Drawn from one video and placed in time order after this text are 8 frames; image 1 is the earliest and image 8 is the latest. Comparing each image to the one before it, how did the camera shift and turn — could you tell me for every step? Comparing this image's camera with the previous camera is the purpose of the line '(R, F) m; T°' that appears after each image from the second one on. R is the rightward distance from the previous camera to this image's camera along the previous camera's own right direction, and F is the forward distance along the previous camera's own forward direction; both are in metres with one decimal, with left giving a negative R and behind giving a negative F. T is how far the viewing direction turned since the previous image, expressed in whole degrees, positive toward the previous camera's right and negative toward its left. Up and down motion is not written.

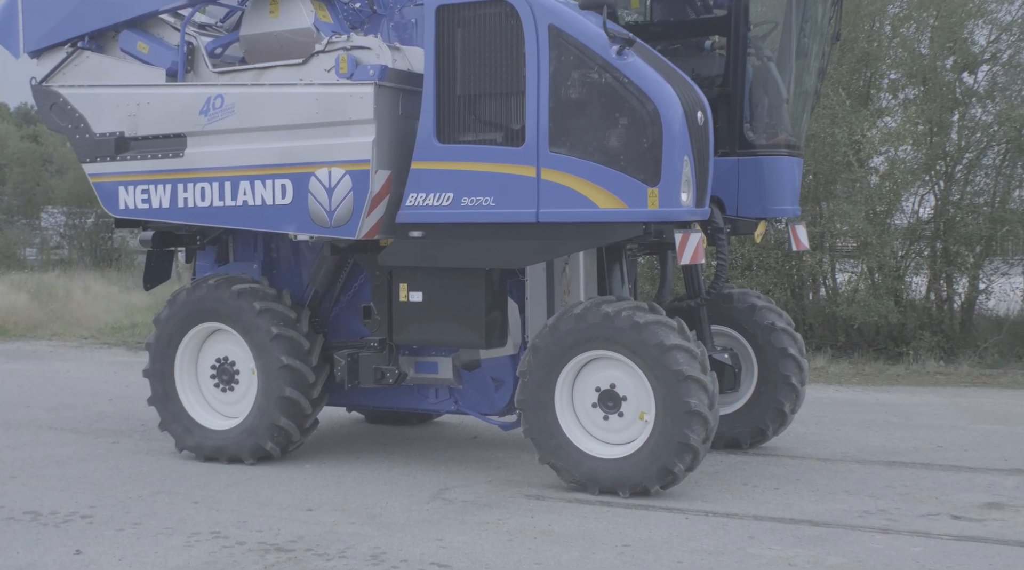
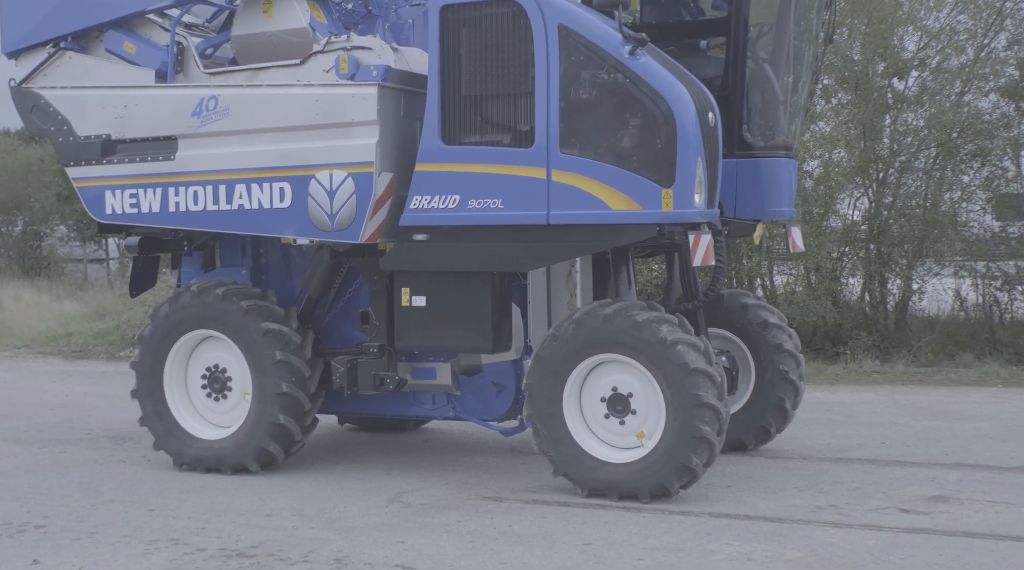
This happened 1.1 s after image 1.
(-0.4, +0.1) m; +3°
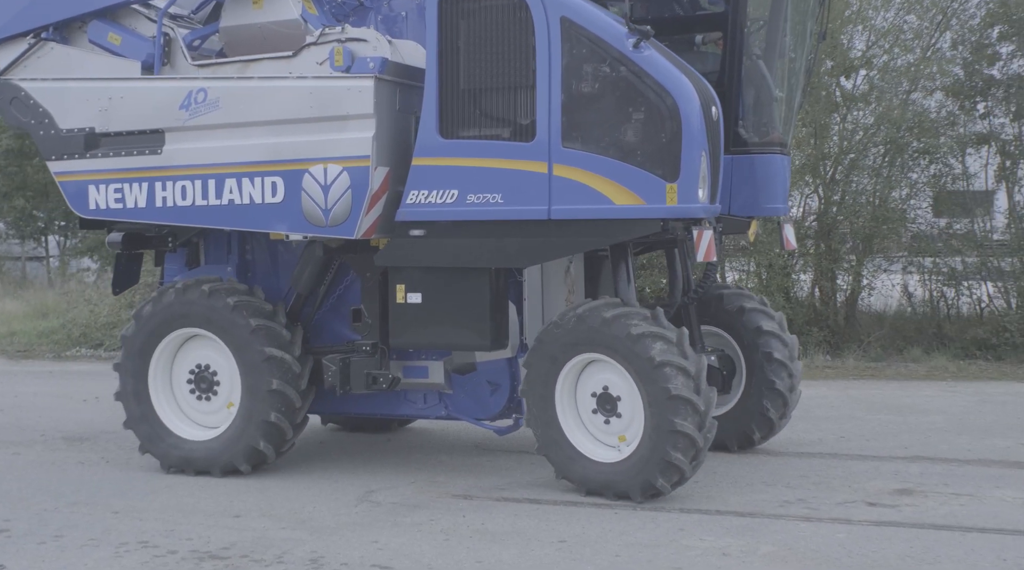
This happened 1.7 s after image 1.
(-0.2, +0.1) m; +2°
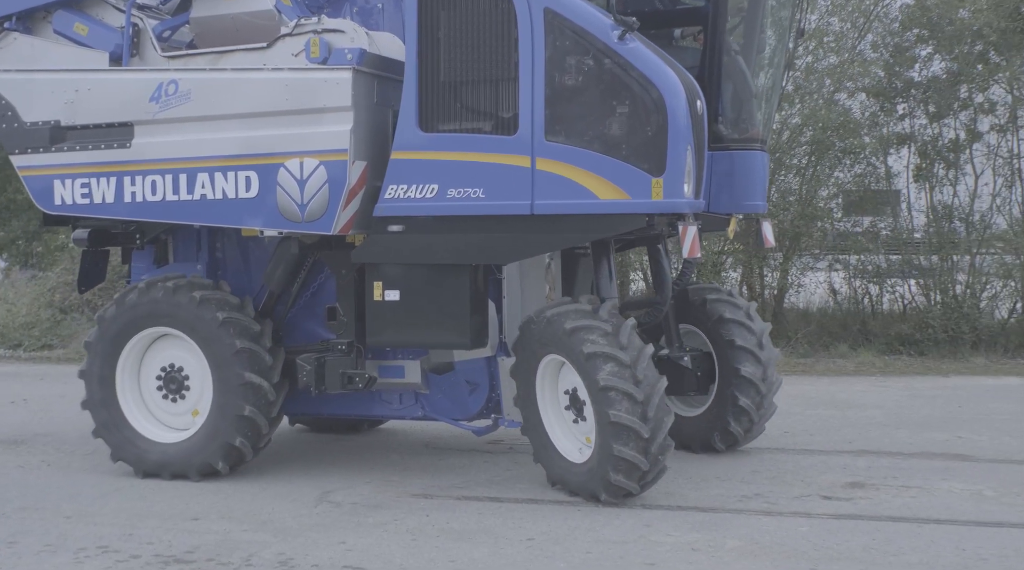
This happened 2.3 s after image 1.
(-0.1, +0.1) m; +2°
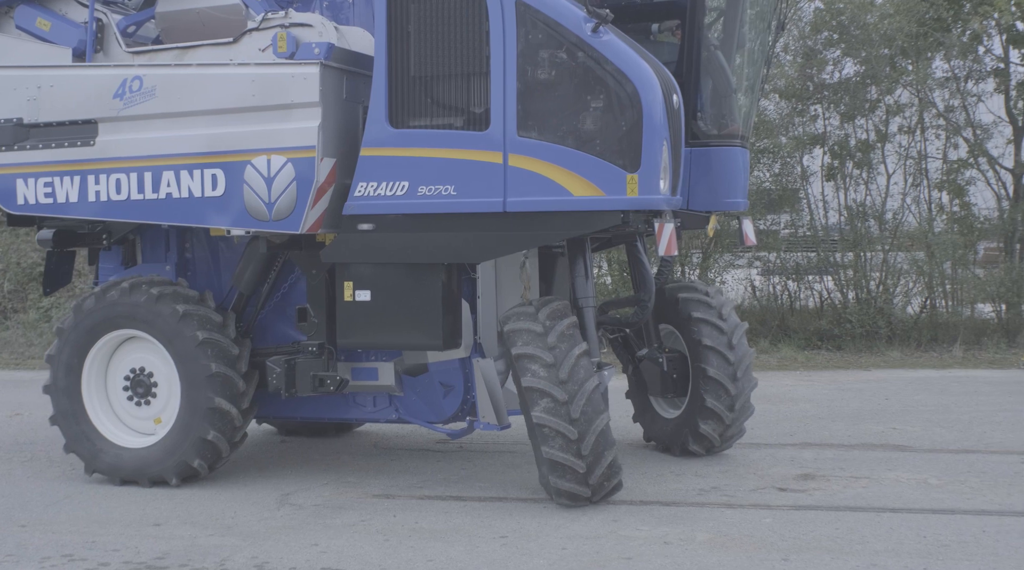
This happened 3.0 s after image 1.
(+0.1, +0.2) m; +1°
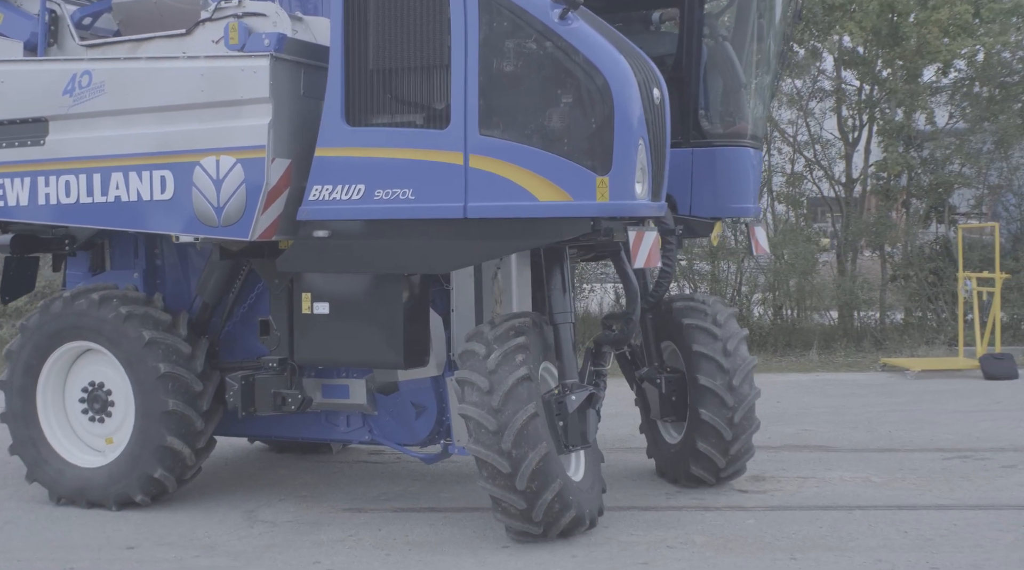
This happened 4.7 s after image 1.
(+0.5, +0.6) m; -4°
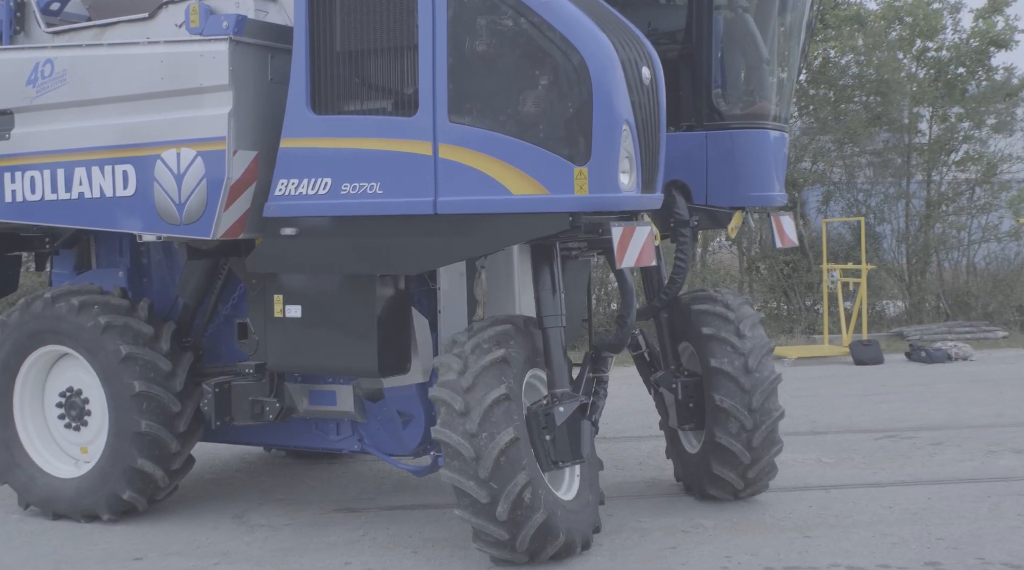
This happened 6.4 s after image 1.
(+0.5, +0.6) m; -4°
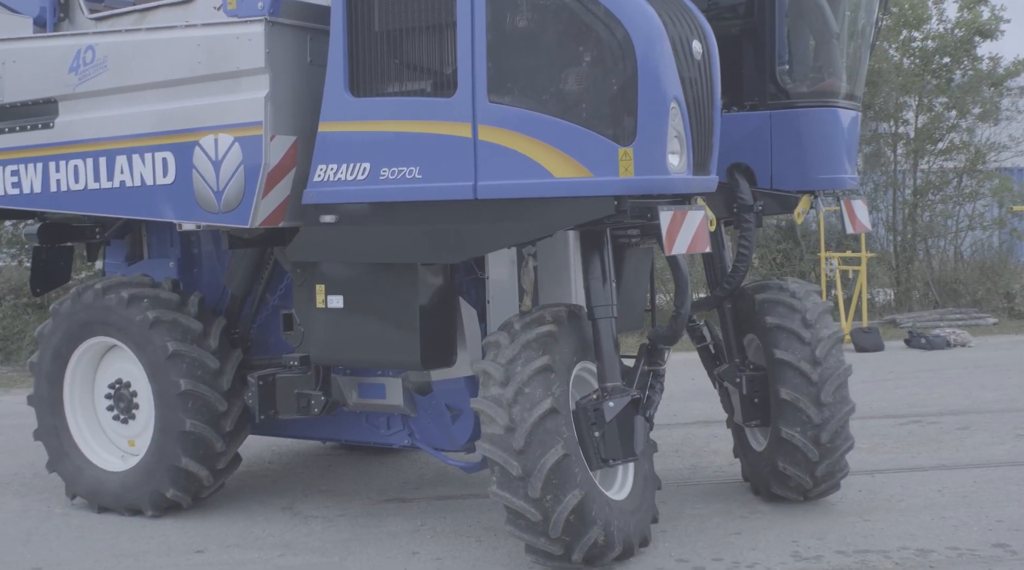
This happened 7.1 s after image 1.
(+0.2, +0.3) m; -4°
